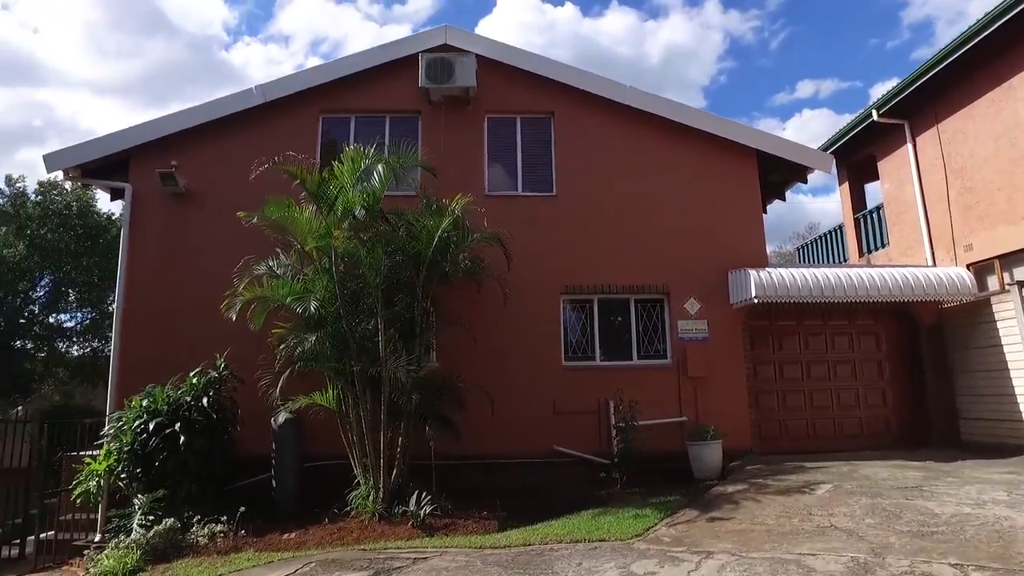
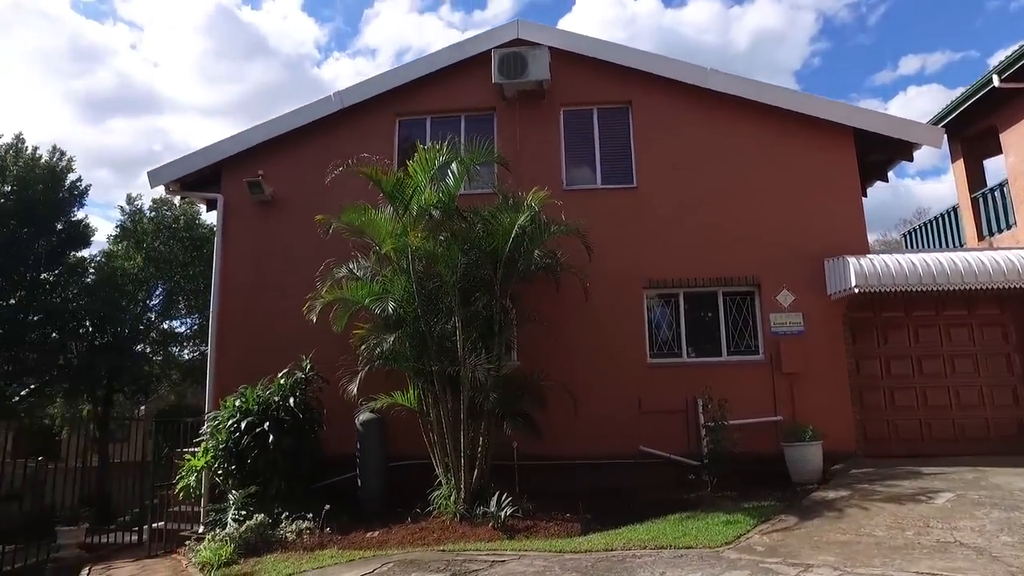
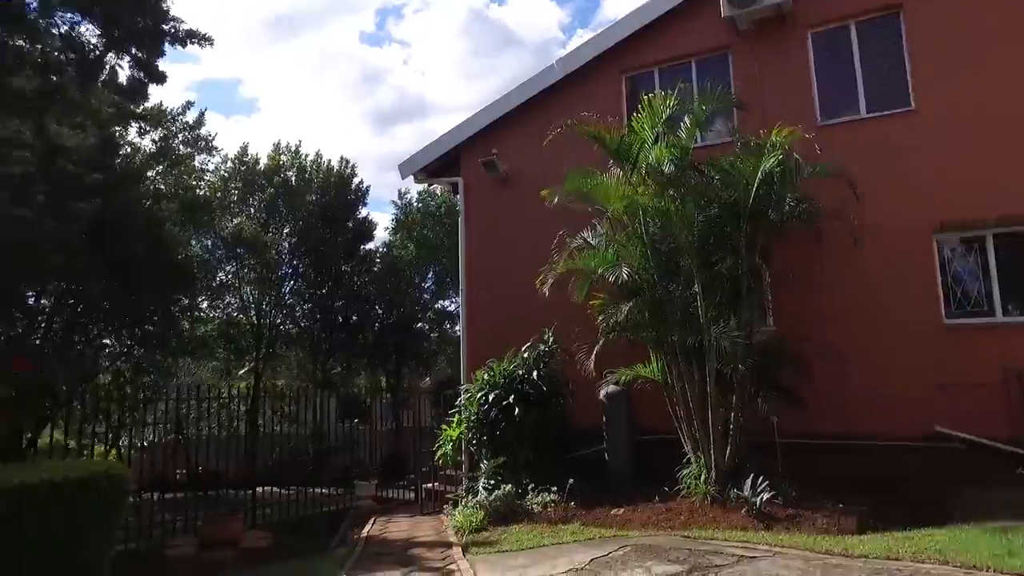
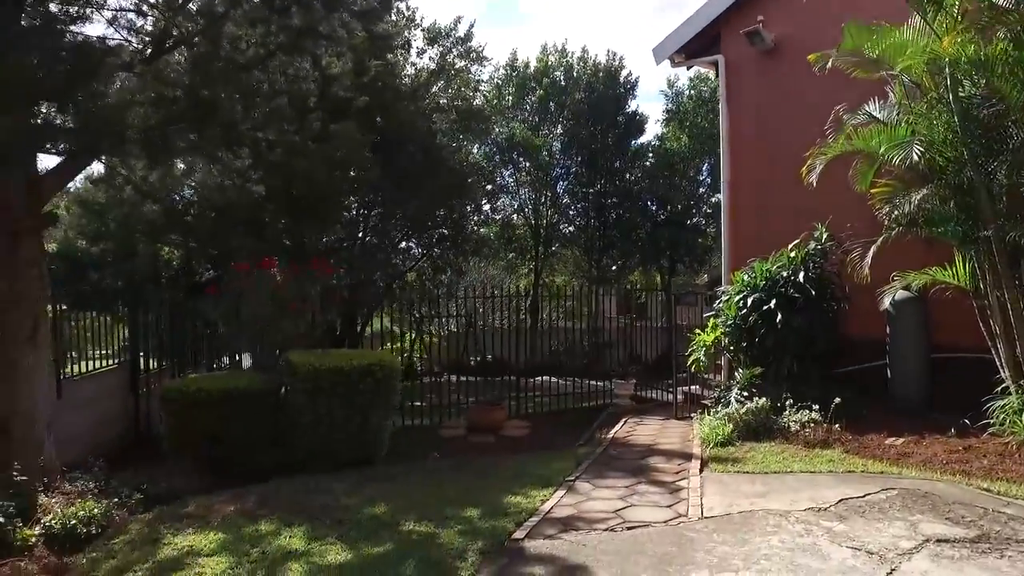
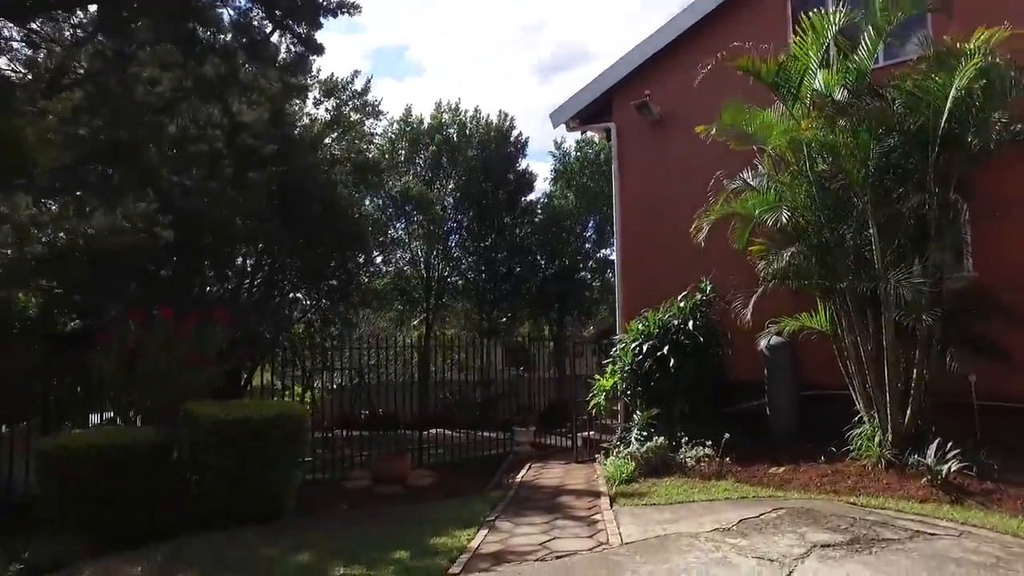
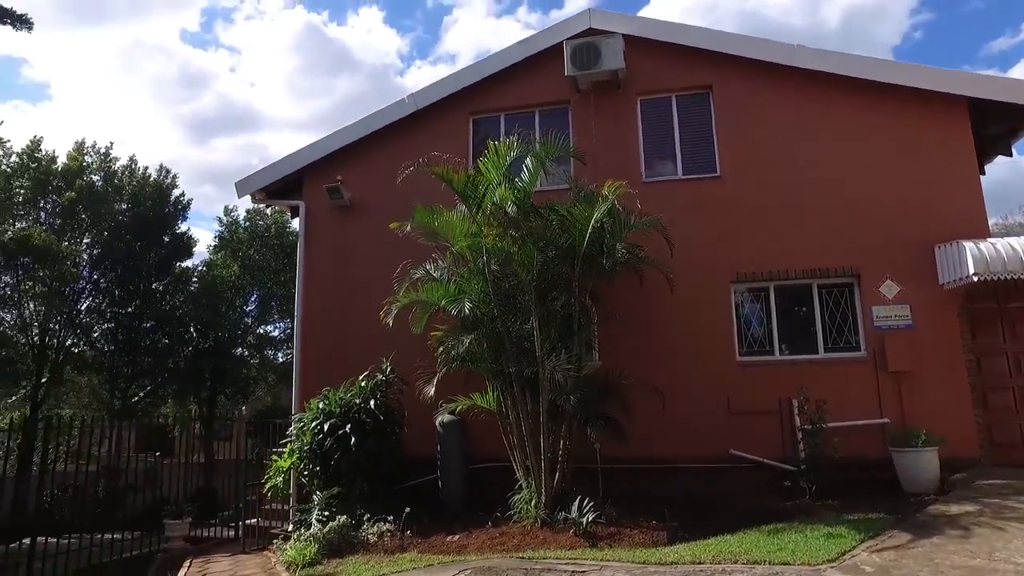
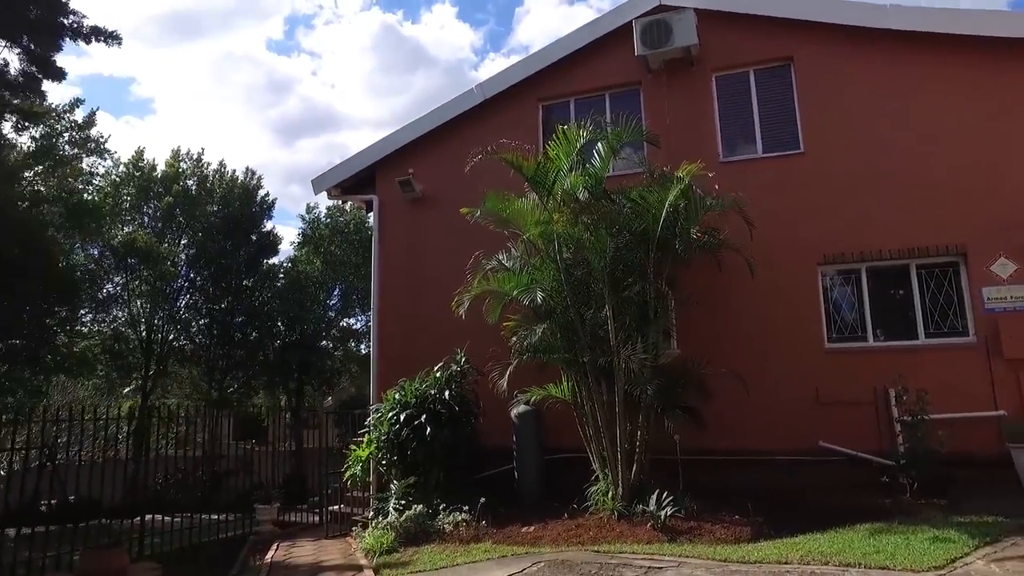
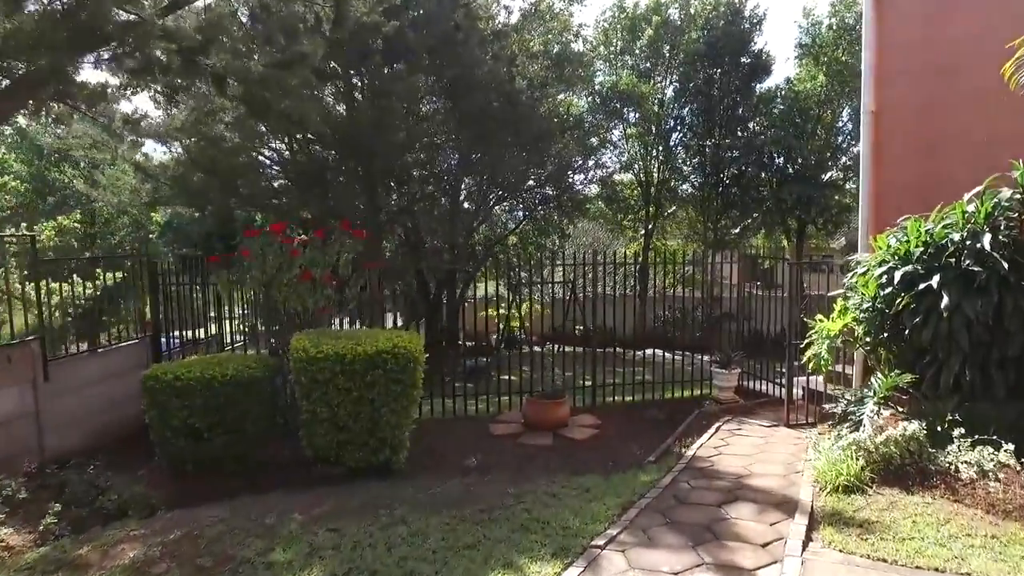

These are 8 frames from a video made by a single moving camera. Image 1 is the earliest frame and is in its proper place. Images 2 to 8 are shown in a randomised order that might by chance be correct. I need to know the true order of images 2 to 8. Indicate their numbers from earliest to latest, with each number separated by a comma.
2, 6, 7, 3, 5, 4, 8
